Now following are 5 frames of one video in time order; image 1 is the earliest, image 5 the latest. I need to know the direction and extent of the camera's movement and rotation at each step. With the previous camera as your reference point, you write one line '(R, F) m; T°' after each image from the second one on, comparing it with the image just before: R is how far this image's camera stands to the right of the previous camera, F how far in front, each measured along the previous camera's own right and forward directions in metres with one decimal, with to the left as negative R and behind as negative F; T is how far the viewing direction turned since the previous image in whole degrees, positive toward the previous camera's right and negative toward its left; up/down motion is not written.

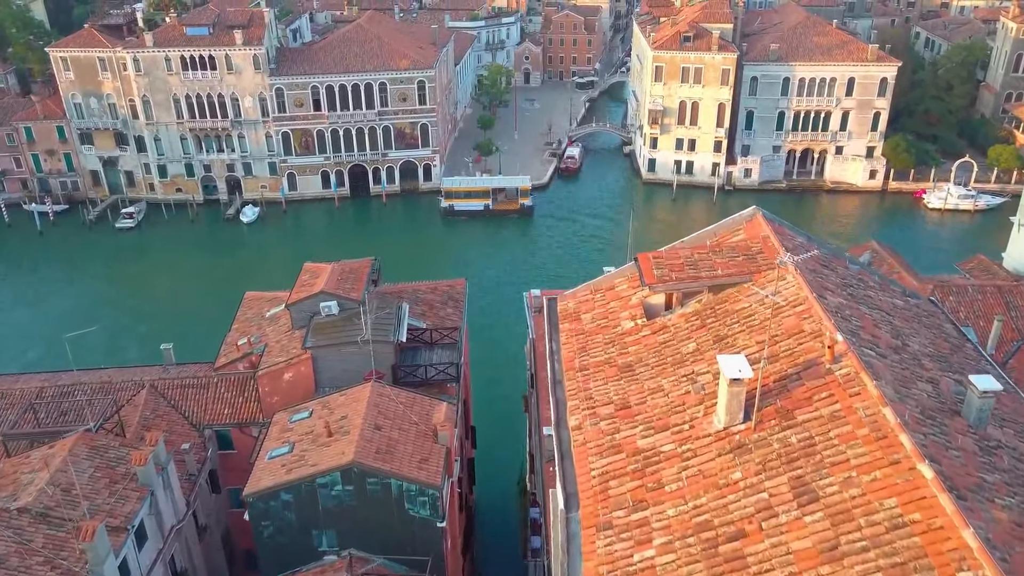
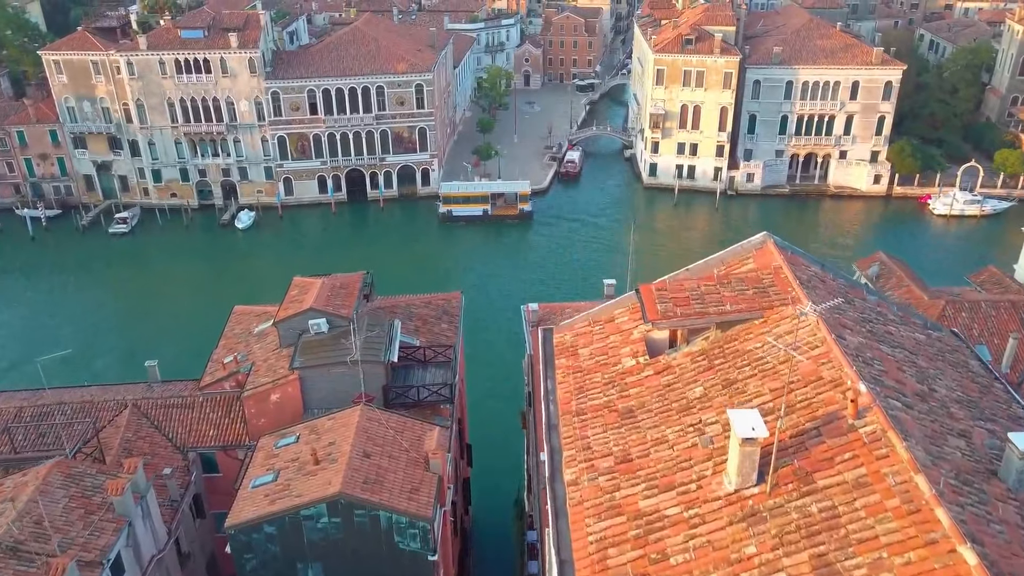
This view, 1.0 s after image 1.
(+0.1, +0.8) m; 0°
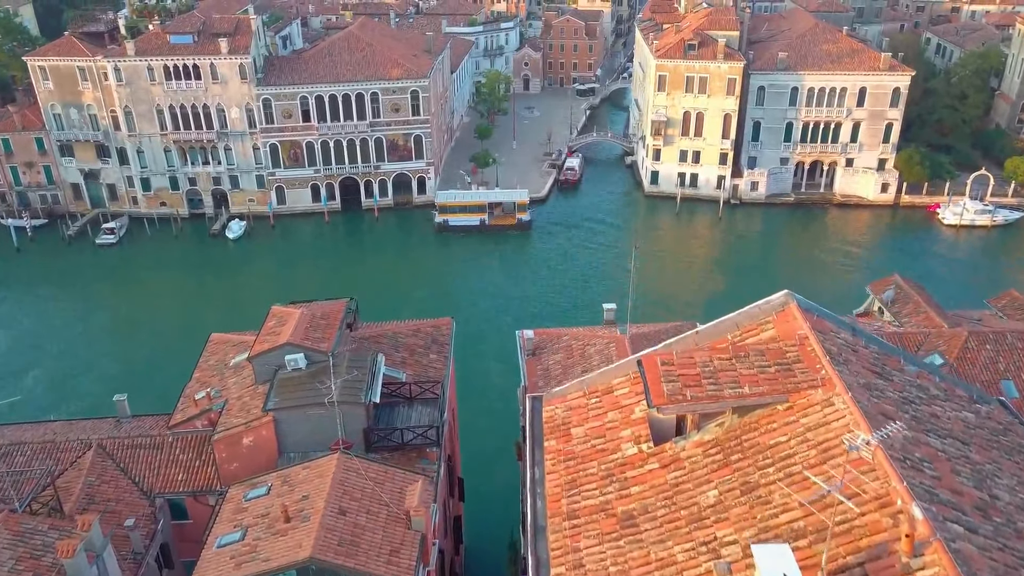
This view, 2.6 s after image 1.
(+0.2, +1.5) m; 0°
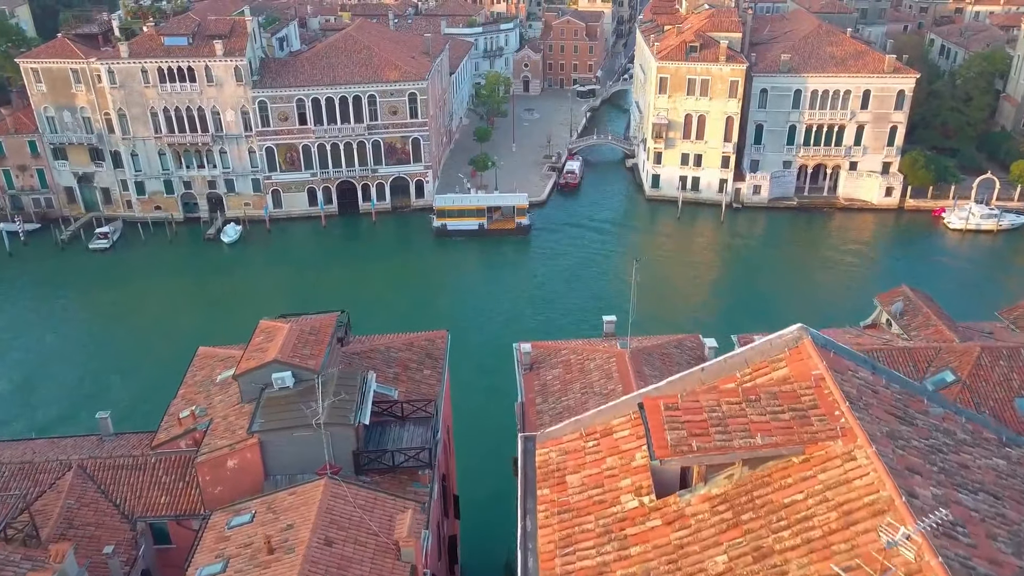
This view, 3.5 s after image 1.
(+0.1, +0.7) m; 0°
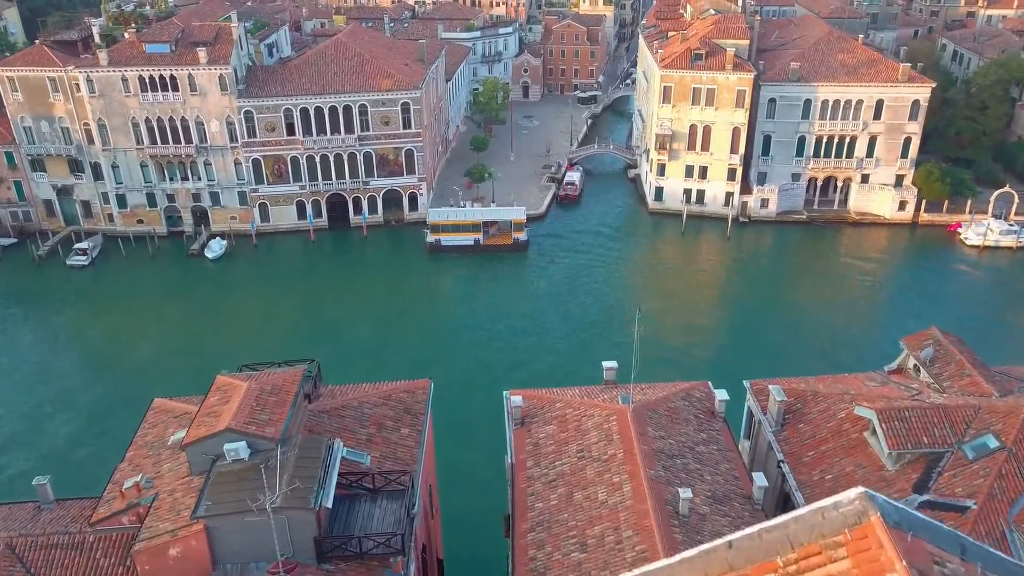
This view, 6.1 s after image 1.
(+0.4, +2.3) m; 0°
